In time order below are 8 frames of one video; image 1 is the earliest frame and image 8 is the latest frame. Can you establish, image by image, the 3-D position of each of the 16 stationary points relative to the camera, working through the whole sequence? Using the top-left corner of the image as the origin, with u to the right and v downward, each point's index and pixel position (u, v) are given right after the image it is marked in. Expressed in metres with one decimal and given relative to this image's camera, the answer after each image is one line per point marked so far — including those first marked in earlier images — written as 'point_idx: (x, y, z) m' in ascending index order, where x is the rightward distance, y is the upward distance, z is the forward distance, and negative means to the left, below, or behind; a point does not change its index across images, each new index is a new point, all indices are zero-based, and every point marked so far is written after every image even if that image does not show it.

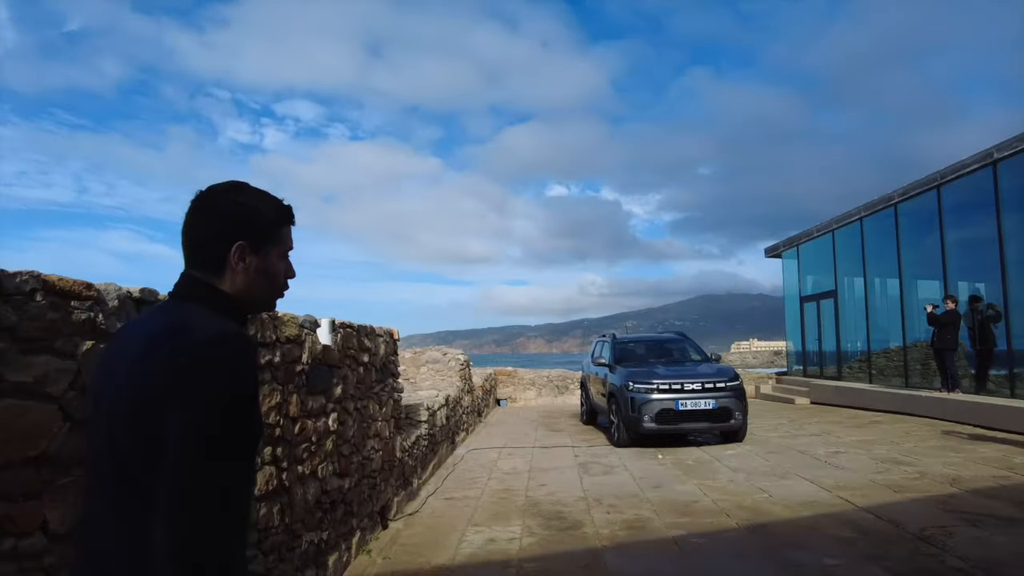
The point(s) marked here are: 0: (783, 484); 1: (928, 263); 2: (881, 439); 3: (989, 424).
0: (+2.9, -2.1, +7.0) m
1: (+8.7, +0.5, +13.8) m
2: (+5.4, -2.2, +9.6) m
3: (+7.4, -2.1, +10.1) m
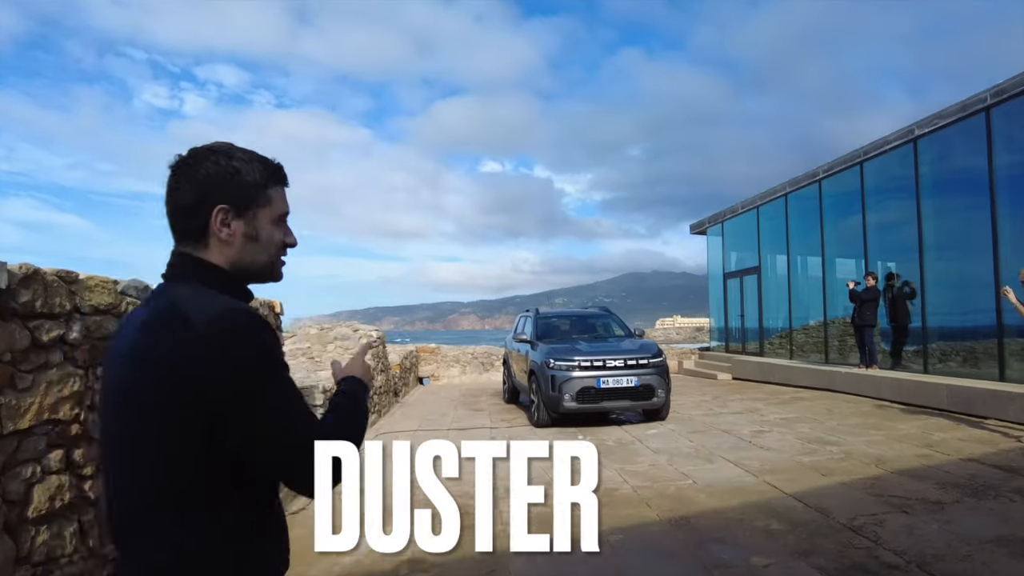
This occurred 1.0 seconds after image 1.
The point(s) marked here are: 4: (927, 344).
0: (+2.0, -1.8, +6.6) m
1: (+7.1, +1.0, +13.9) m
2: (+4.2, -1.9, +9.5) m
3: (+6.2, -1.7, +10.2) m
4: (+7.2, -0.9, +11.3) m
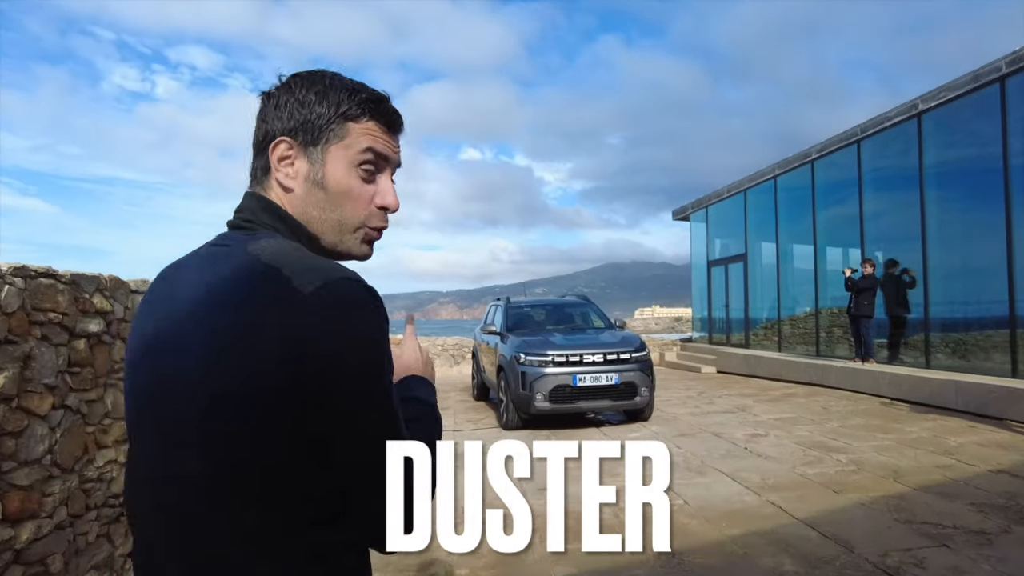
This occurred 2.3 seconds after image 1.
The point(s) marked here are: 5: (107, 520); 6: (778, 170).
0: (+1.6, -1.7, +5.7) m
1: (+6.5, +1.2, +13.1) m
2: (+3.8, -1.7, +8.6) m
3: (+5.7, -1.5, +9.3) m
4: (+6.7, -0.7, +10.6) m
5: (-2.2, -1.3, +3.6) m
6: (+6.1, +2.7, +15.0) m
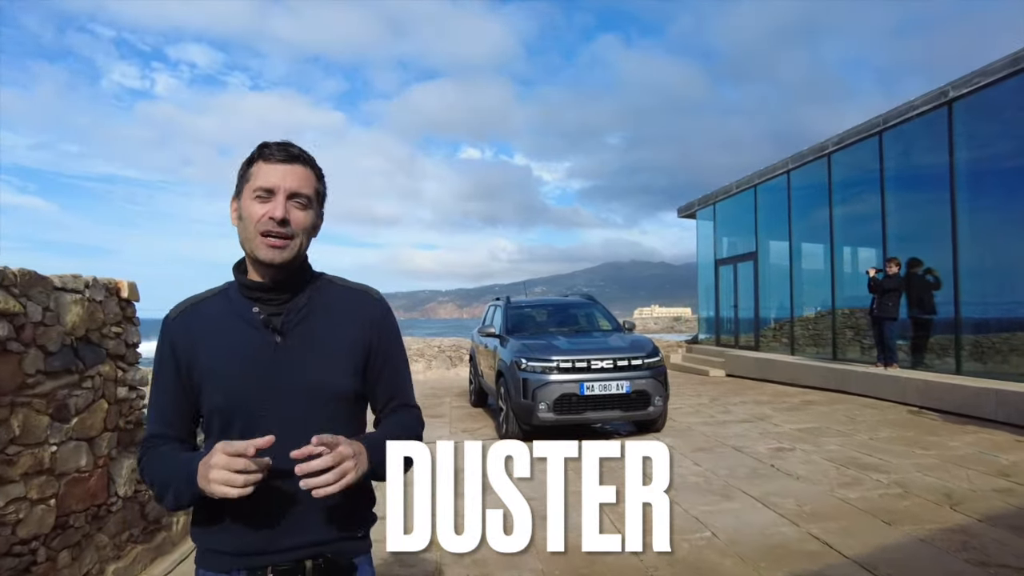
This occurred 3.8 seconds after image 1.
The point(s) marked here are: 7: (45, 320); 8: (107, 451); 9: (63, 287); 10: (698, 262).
0: (+1.6, -1.7, +5.0) m
1: (+6.5, +1.2, +12.4) m
2: (+3.8, -1.7, +7.9) m
3: (+5.7, -1.5, +8.7) m
4: (+6.7, -0.7, +9.9) m
5: (-2.2, -1.3, +2.9) m
6: (+6.1, +2.7, +14.3) m
7: (-2.3, -0.2, +3.3) m
8: (-2.3, -0.9, +3.7) m
9: (-2.4, 0.0, +3.5) m
10: (+5.5, +0.8, +19.5) m
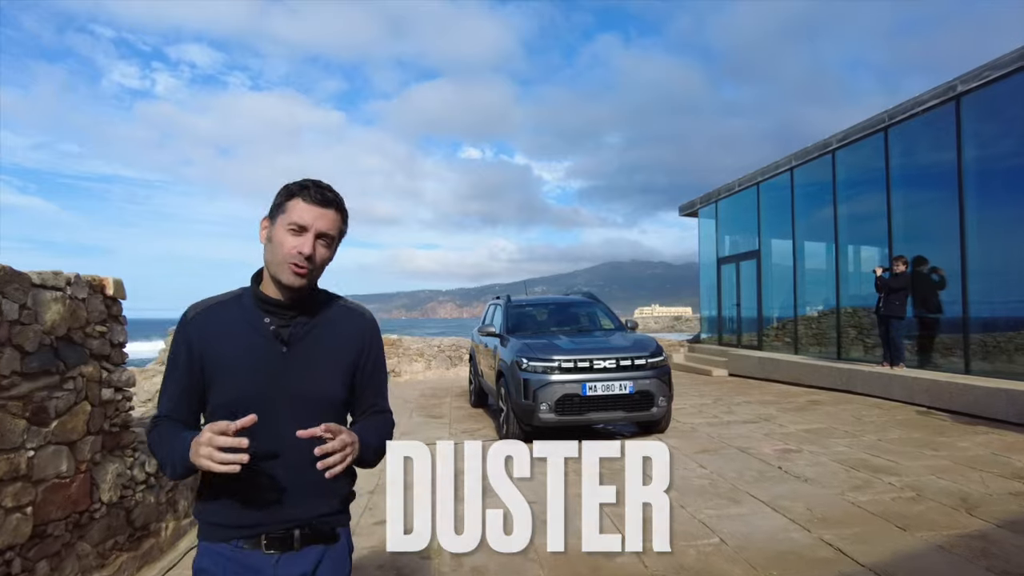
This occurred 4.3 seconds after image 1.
0: (+1.6, -1.7, +4.8) m
1: (+6.5, +1.2, +12.2) m
2: (+3.8, -1.7, +7.8) m
3: (+5.7, -1.5, +8.5) m
4: (+6.7, -0.7, +9.7) m
5: (-2.2, -1.2, +2.7) m
6: (+6.1, +2.7, +14.2) m
7: (-2.3, -0.1, +3.1) m
8: (-2.3, -0.9, +3.6) m
9: (-2.4, 0.0, +3.3) m
10: (+5.5, +0.8, +19.3) m
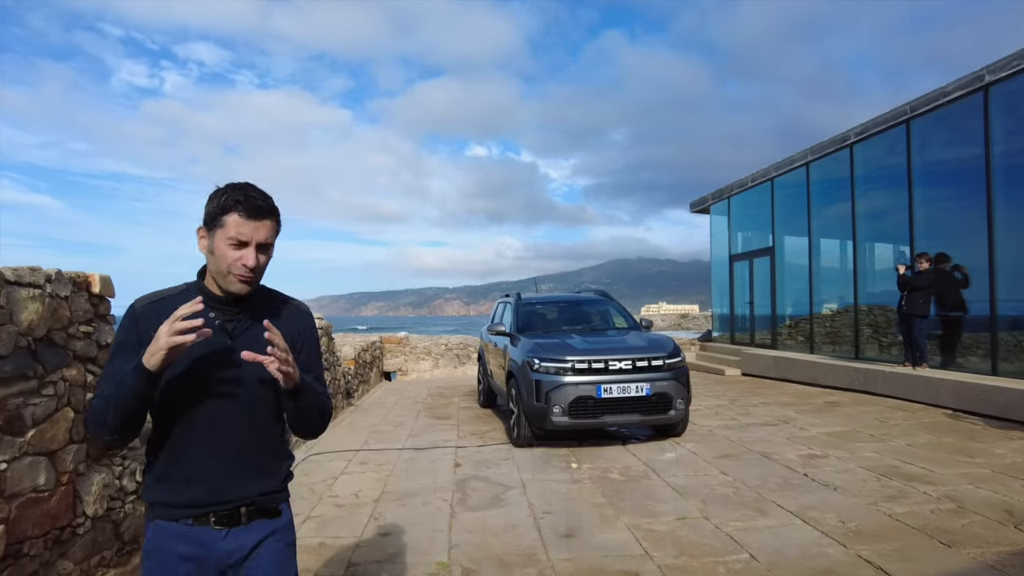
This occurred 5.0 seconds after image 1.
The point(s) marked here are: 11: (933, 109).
0: (+1.7, -1.6, +4.5) m
1: (+6.7, +1.3, +11.9) m
2: (+3.9, -1.6, +7.4) m
3: (+5.8, -1.5, +8.2) m
4: (+6.8, -0.7, +9.4) m
5: (-2.1, -1.2, +2.5) m
6: (+6.3, +2.8, +13.8) m
7: (-2.2, -0.1, +2.8) m
8: (-2.2, -0.9, +3.3) m
9: (-2.3, 0.0, +3.0) m
10: (+5.8, +0.9, +19.0) m
11: (+6.6, +2.8, +10.3) m
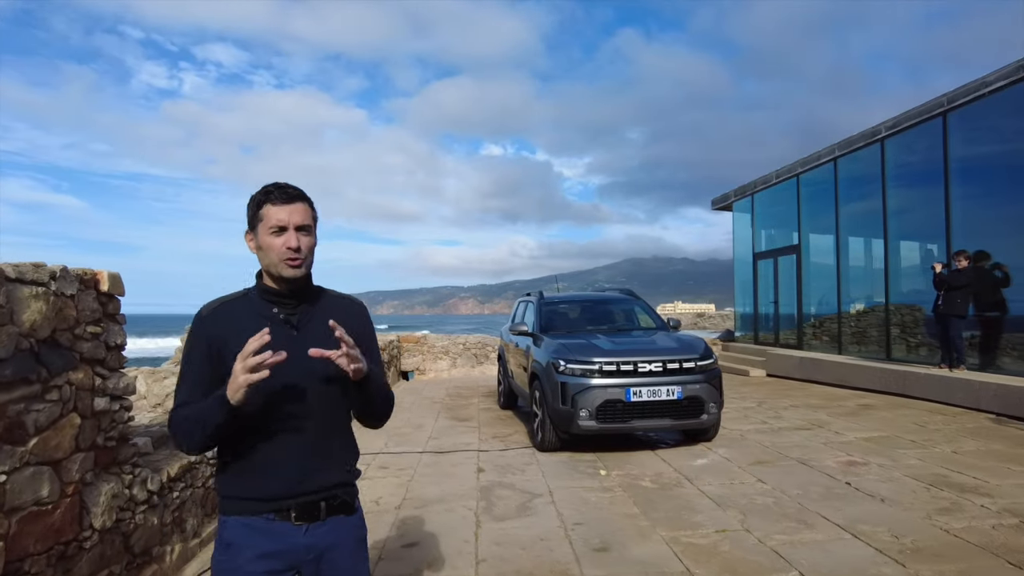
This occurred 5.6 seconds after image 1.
0: (+1.9, -1.6, +4.2) m
1: (+7.1, +1.3, +11.5) m
2: (+4.2, -1.6, +7.1) m
3: (+6.1, -1.5, +7.8) m
4: (+7.1, -0.7, +9.0) m
5: (-2.0, -1.2, +2.3) m
6: (+6.7, +2.8, +13.4) m
7: (-2.1, -0.1, +2.6) m
8: (-2.1, -0.9, +3.1) m
9: (-2.1, 0.0, +2.8) m
10: (+6.3, +0.9, +18.6) m
11: (+6.9, +2.8, +9.9) m
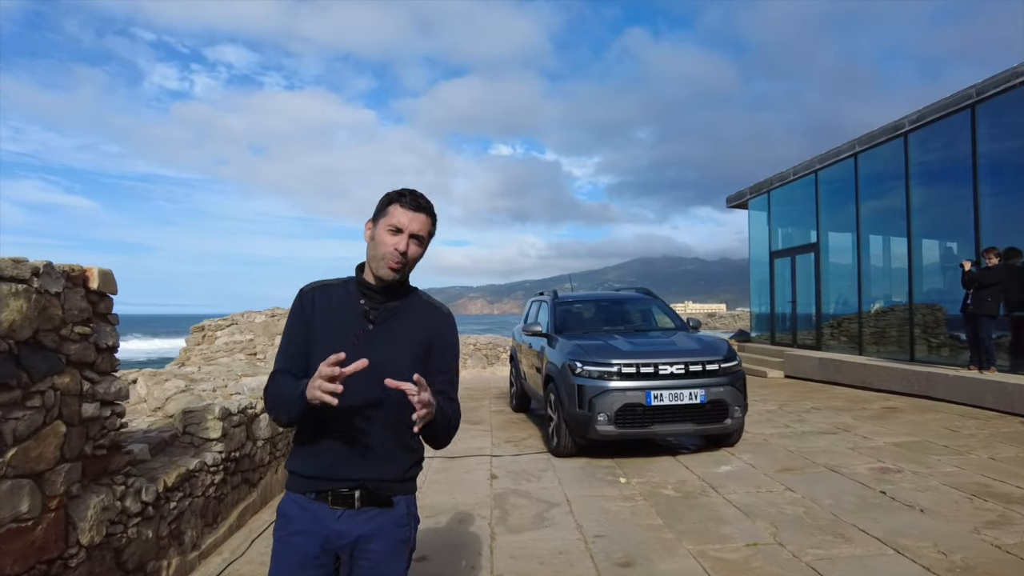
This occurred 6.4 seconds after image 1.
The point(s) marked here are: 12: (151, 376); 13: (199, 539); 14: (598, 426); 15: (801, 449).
0: (+2.0, -1.6, +3.9) m
1: (+7.3, +1.3, +11.1) m
2: (+4.3, -1.6, +6.8) m
3: (+6.3, -1.5, +7.4) m
4: (+7.3, -0.6, +8.6) m
5: (-1.9, -1.2, +2.0) m
6: (+6.9, +2.8, +13.0) m
7: (-2.0, -0.1, +2.4) m
8: (-2.0, -0.9, +2.9) m
9: (-2.0, +0.1, +2.6) m
10: (+6.6, +0.9, +18.2) m
11: (+7.1, +2.9, +9.6) m
12: (-3.2, -0.8, +5.8) m
13: (-2.0, -1.6, +4.2) m
14: (+0.8, -1.2, +5.9) m
15: (+3.0, -1.6, +6.8) m
